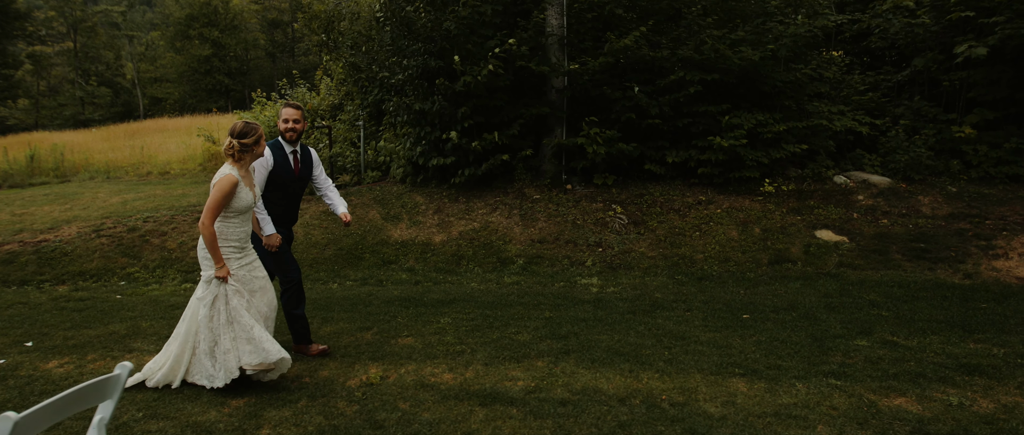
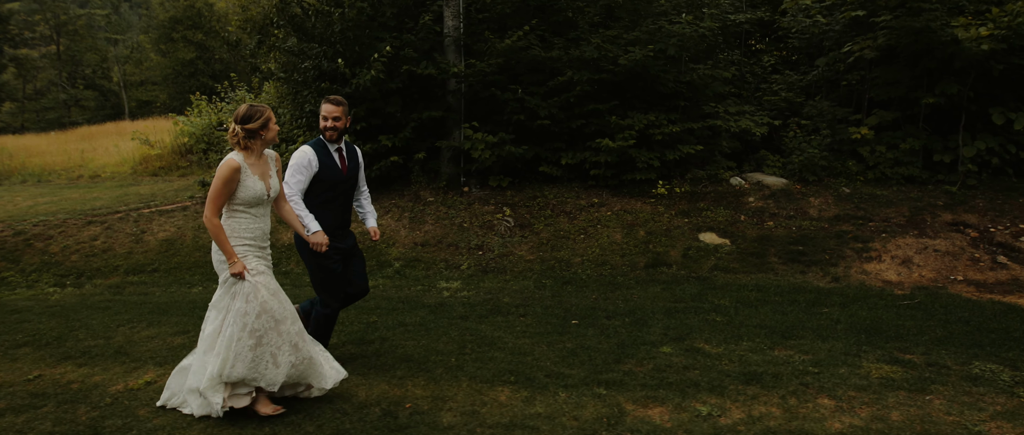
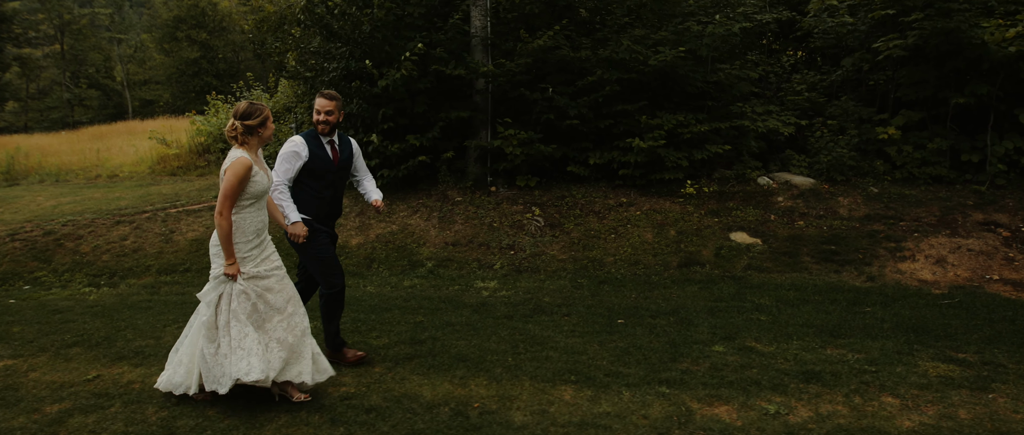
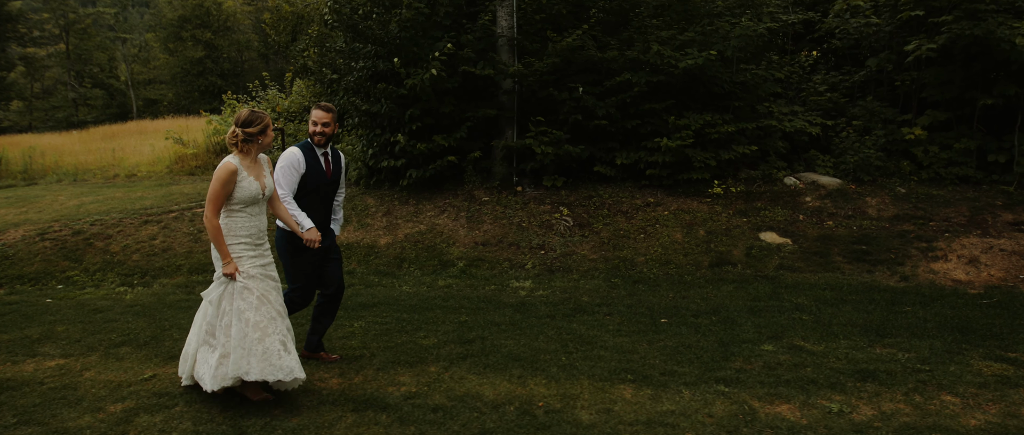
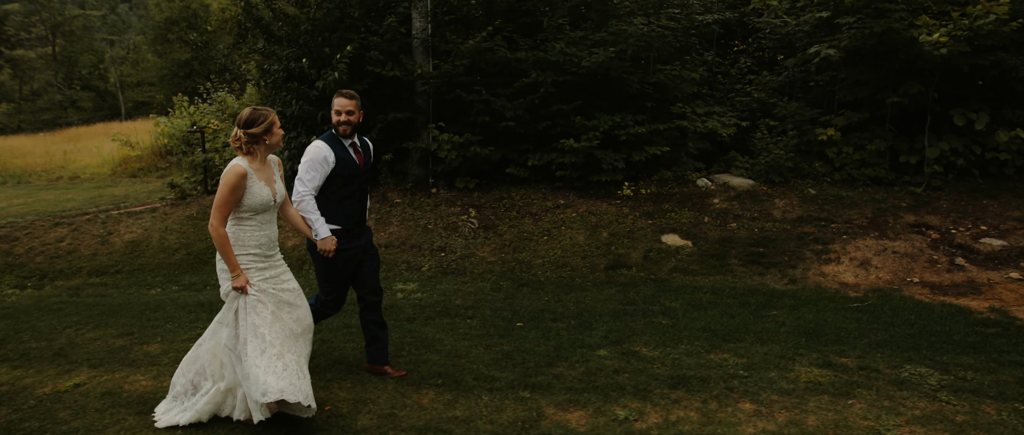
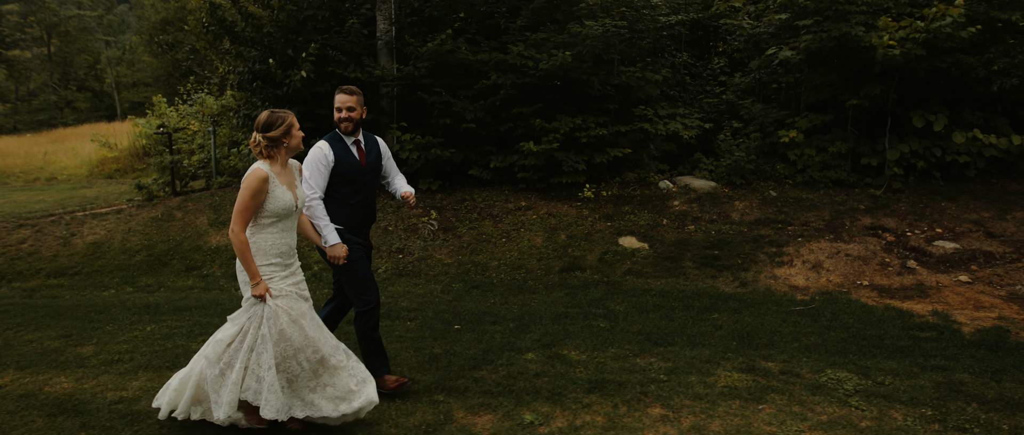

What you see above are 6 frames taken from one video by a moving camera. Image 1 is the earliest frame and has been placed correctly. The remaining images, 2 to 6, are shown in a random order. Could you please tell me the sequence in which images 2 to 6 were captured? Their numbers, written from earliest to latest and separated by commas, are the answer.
4, 3, 2, 5, 6
